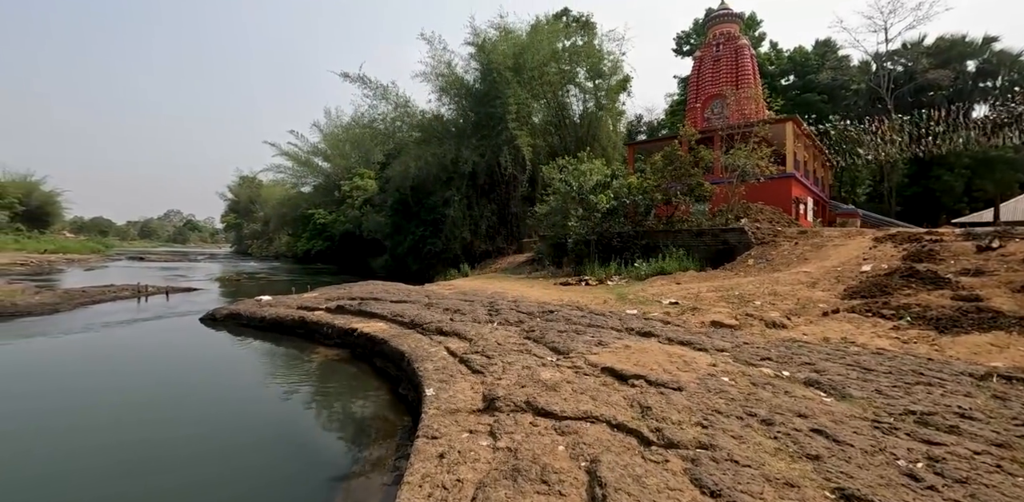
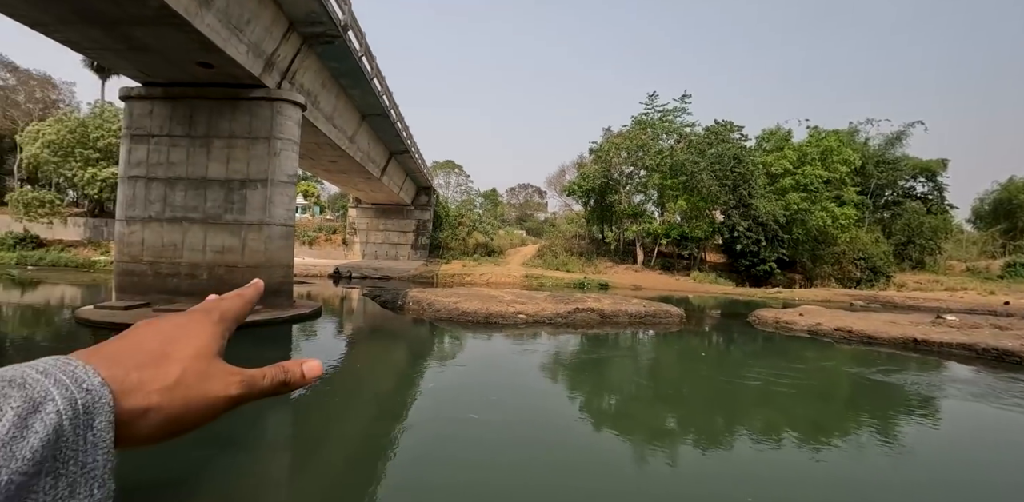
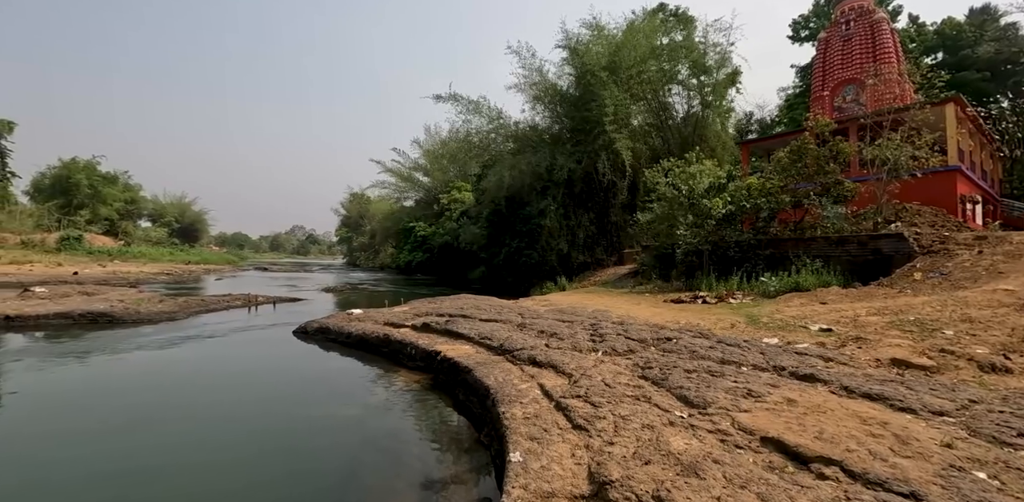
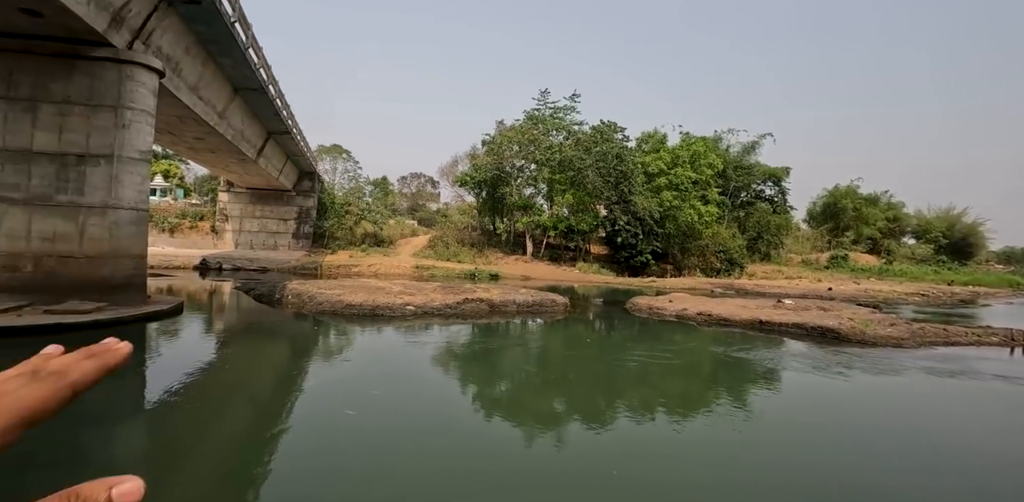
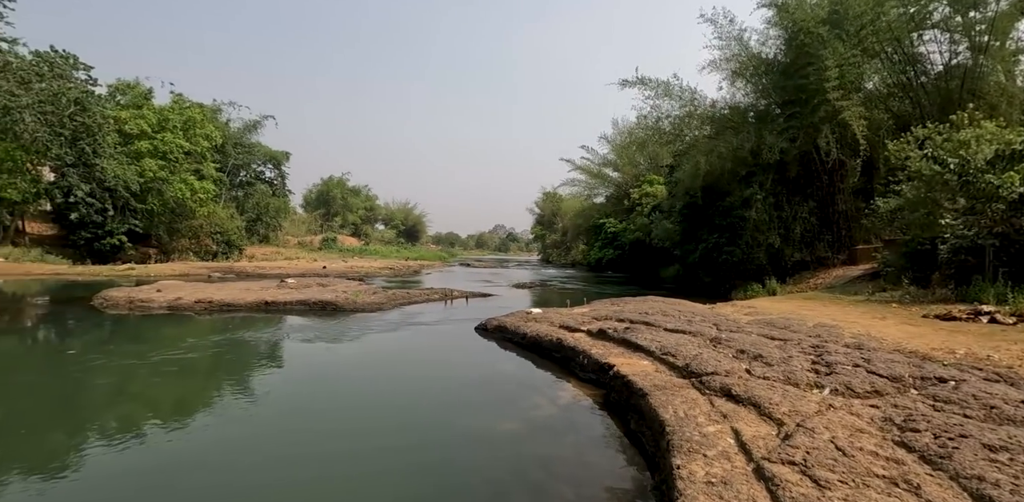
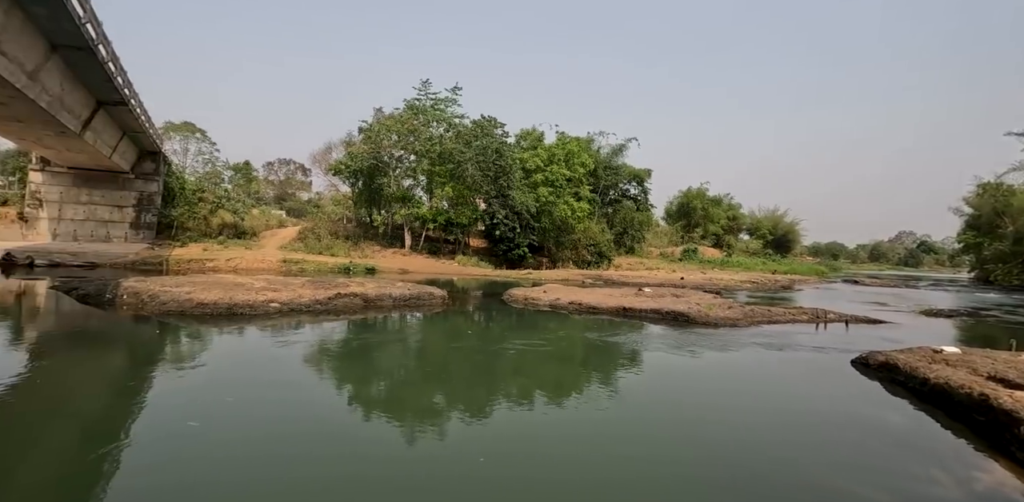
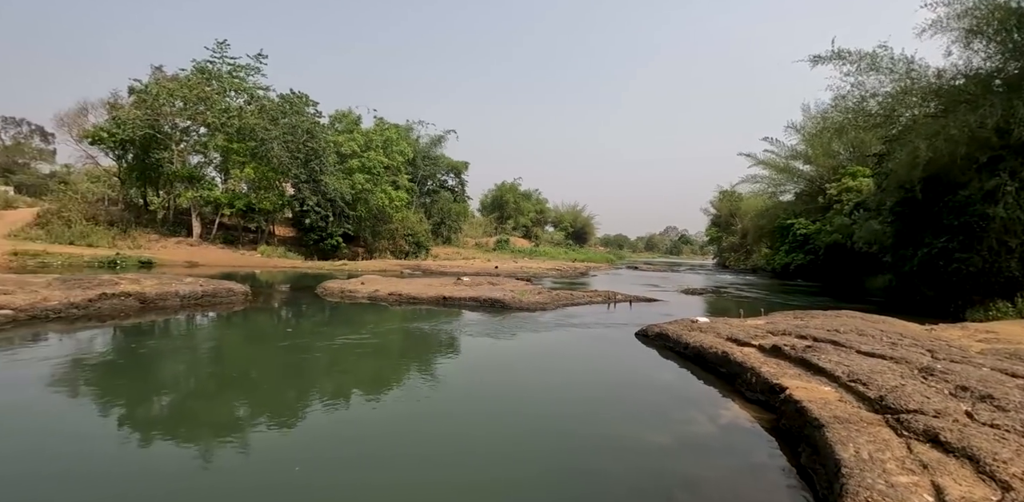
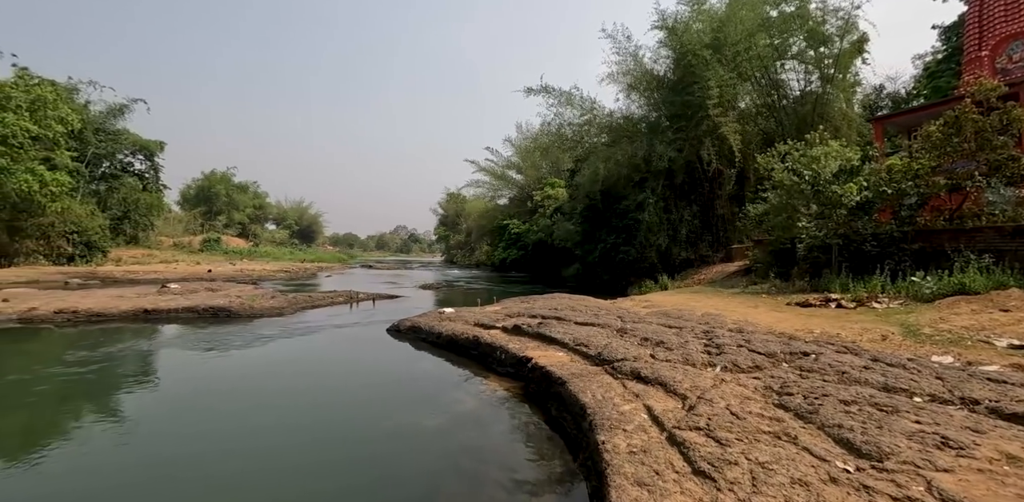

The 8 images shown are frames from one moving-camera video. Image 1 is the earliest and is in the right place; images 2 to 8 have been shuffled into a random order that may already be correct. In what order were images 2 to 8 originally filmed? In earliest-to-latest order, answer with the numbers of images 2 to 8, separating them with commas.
3, 8, 5, 7, 6, 4, 2
